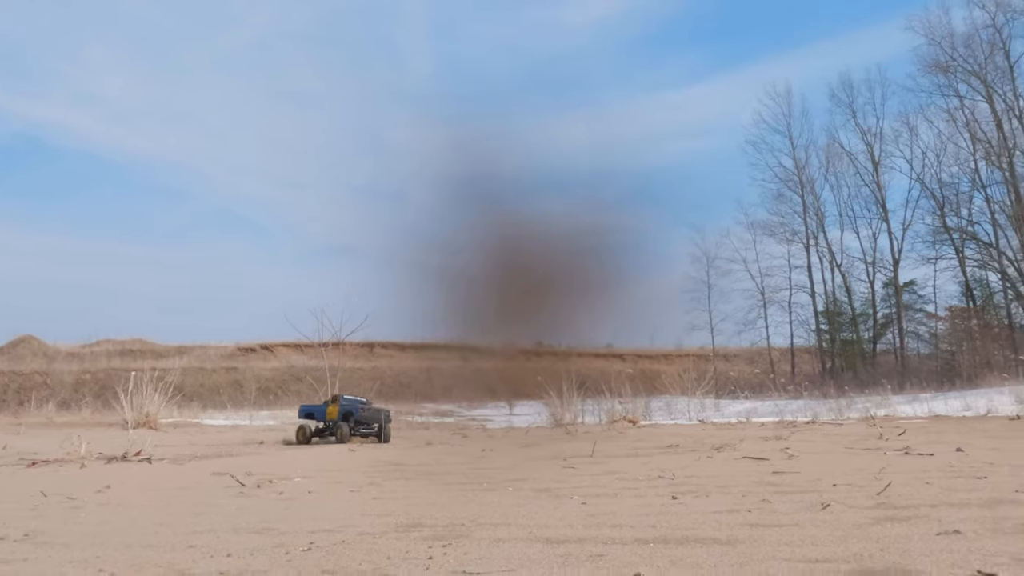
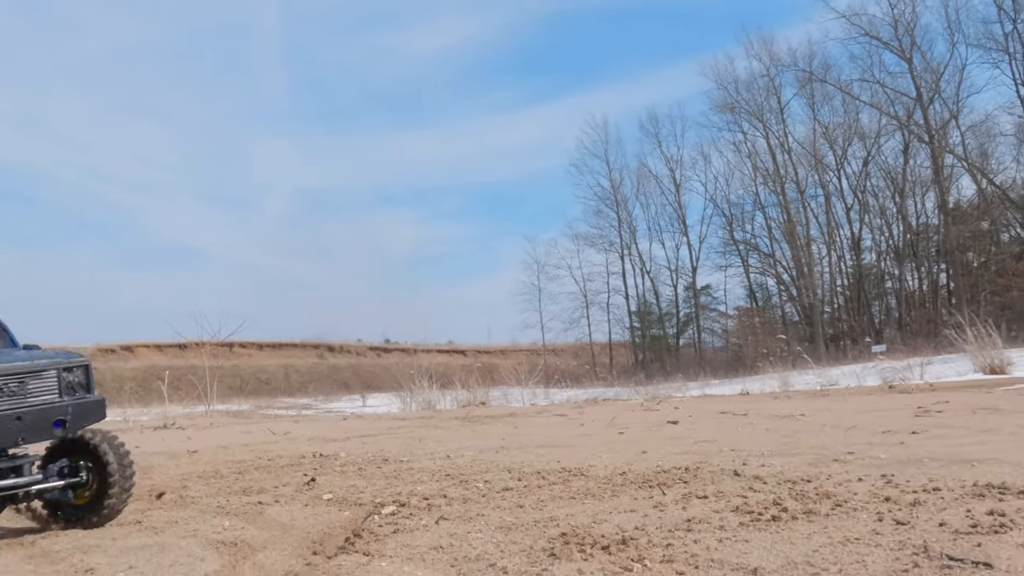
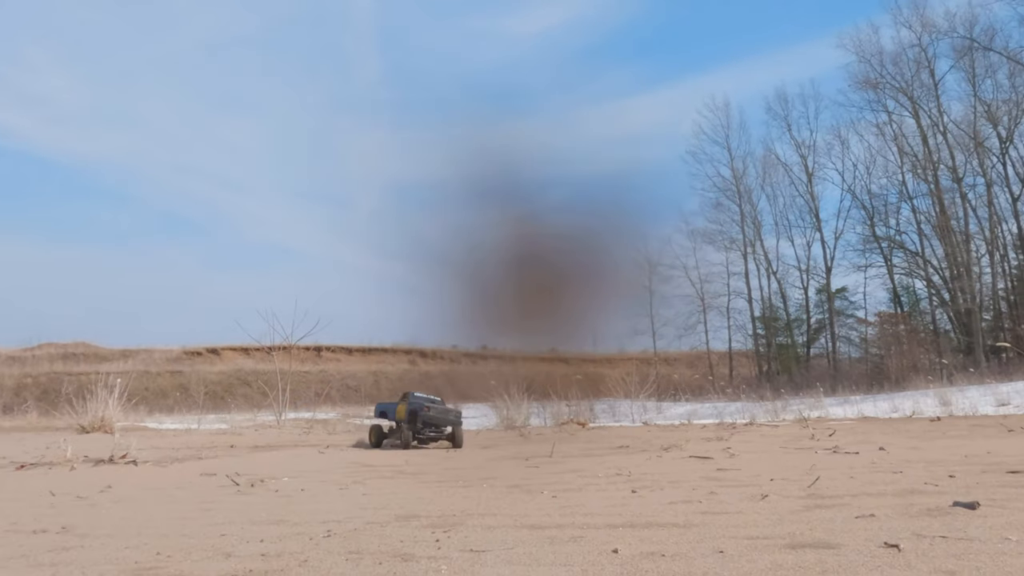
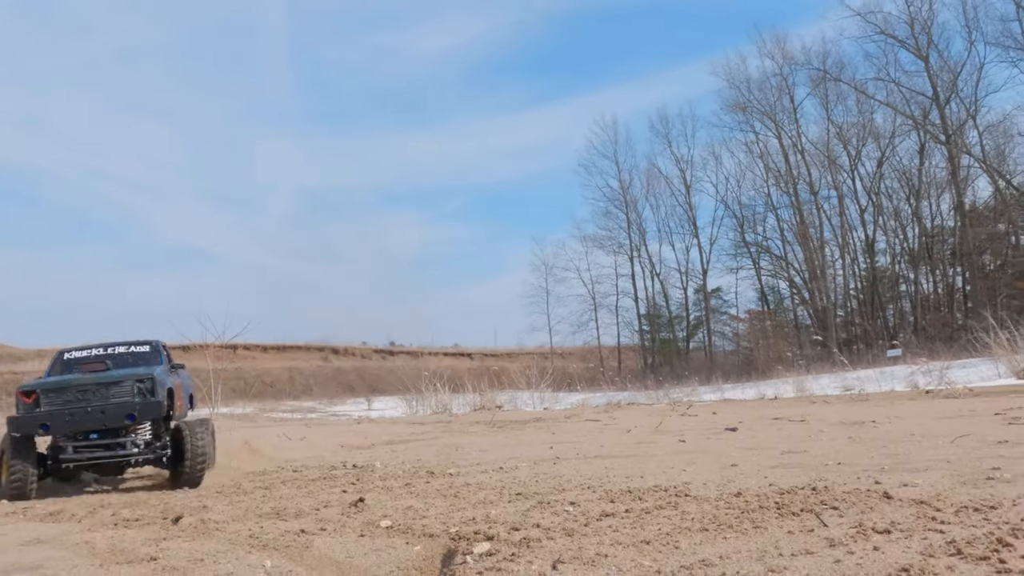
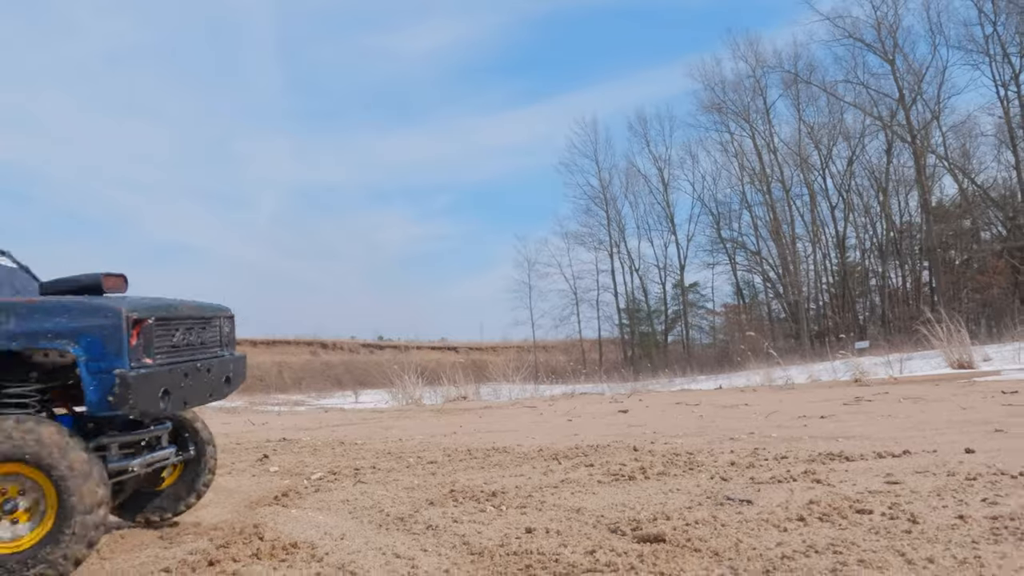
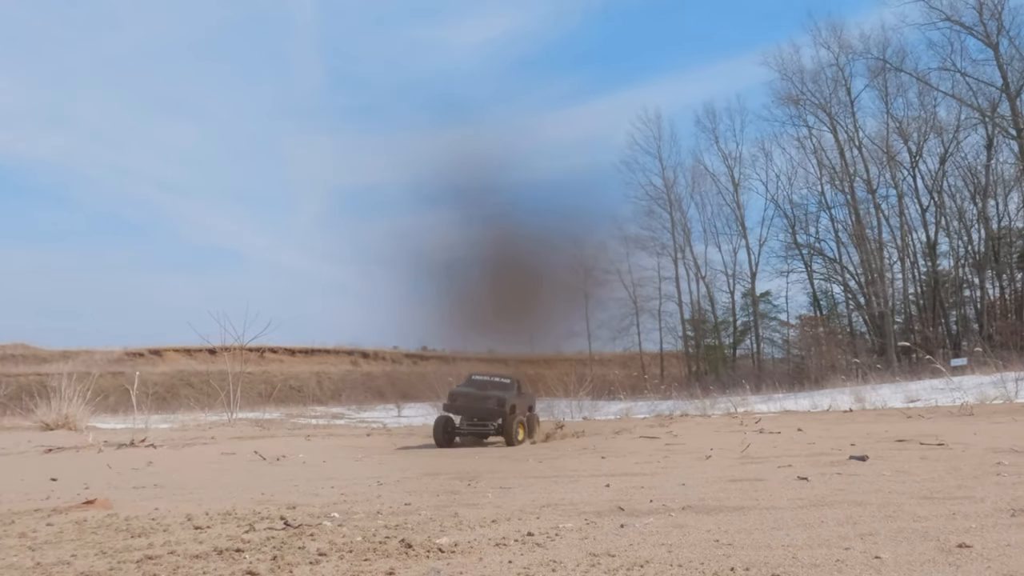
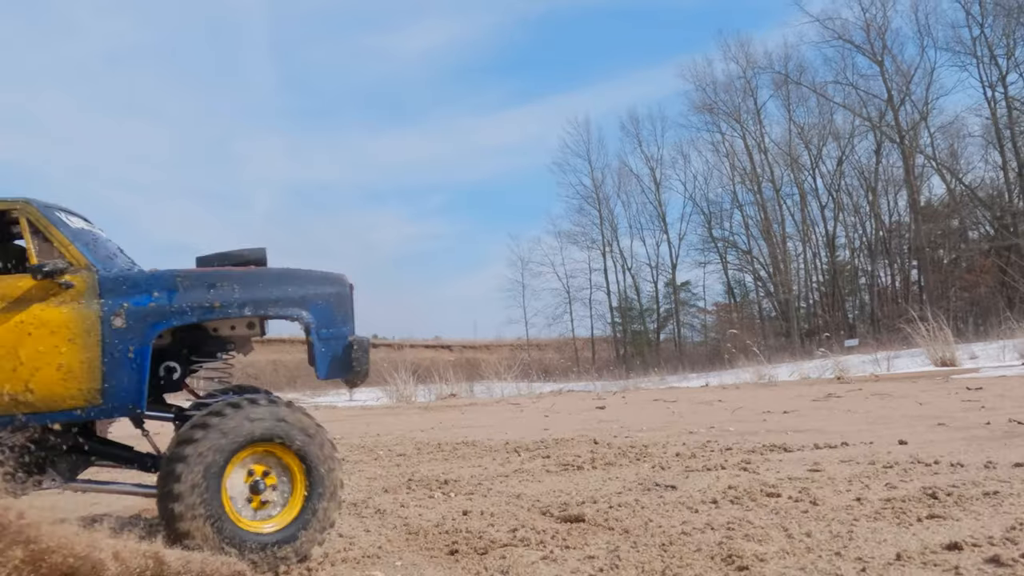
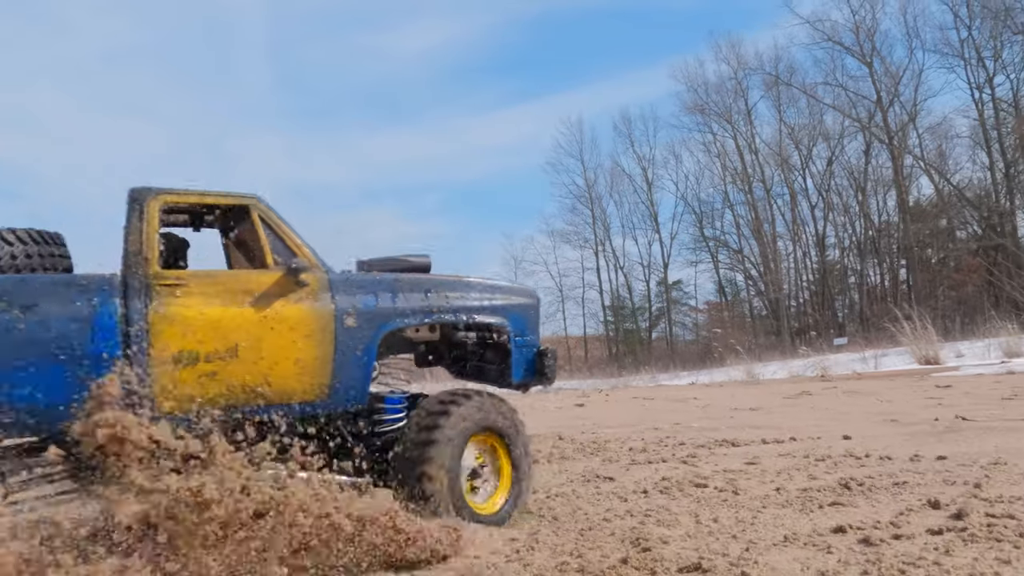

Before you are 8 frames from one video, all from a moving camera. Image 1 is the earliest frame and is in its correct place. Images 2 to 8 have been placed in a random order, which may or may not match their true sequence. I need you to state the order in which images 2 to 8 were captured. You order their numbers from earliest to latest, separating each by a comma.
3, 6, 4, 2, 5, 7, 8
